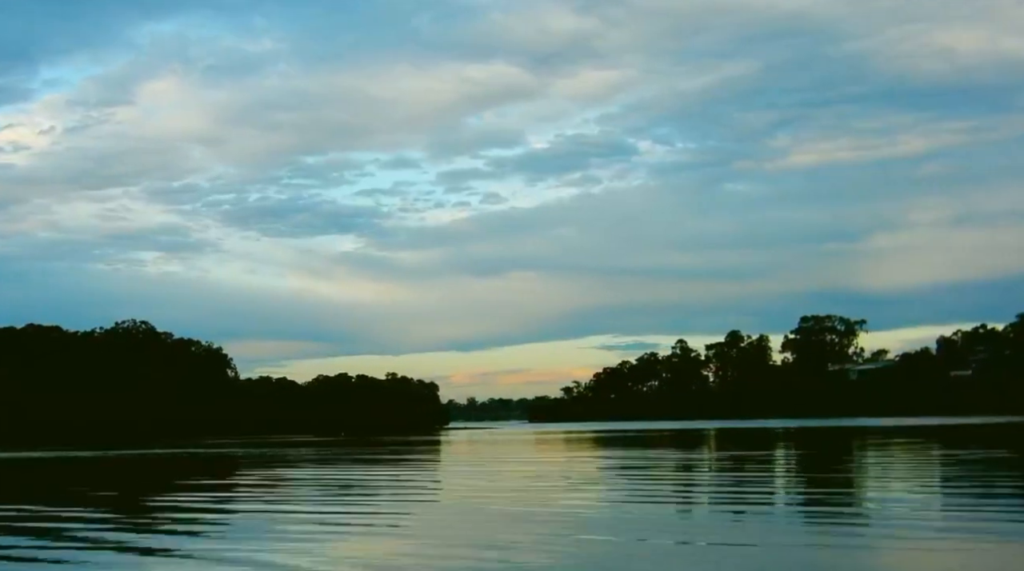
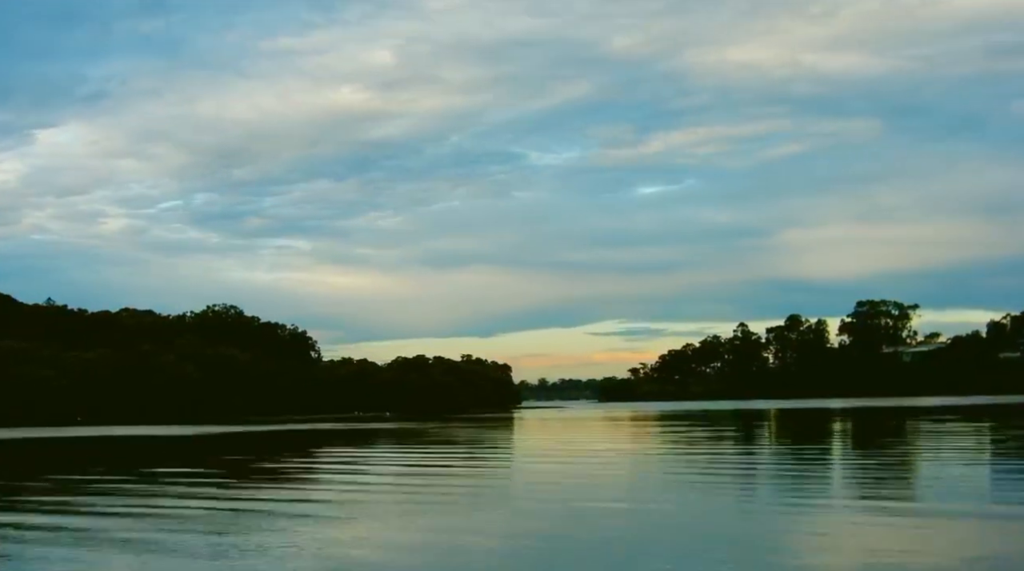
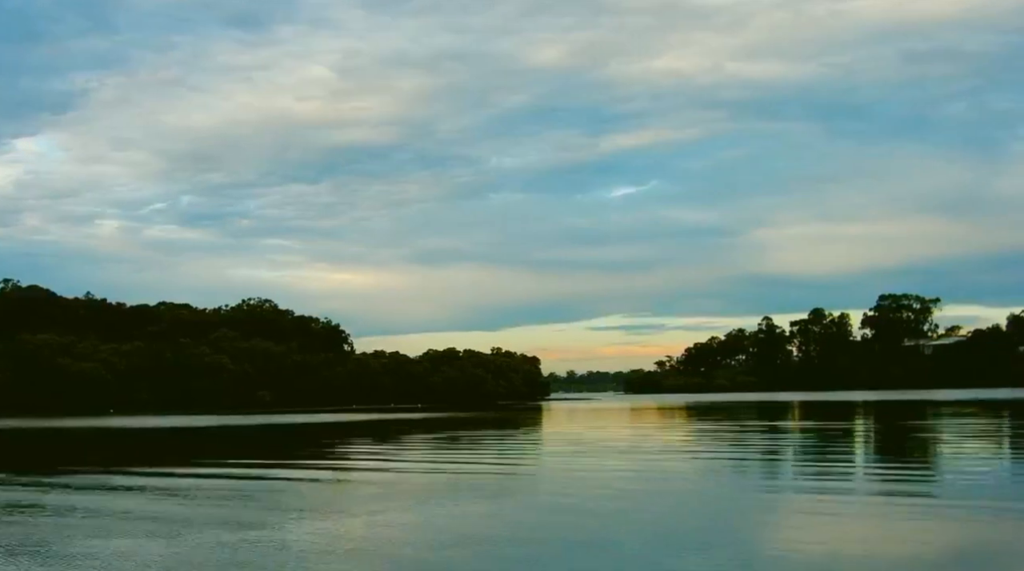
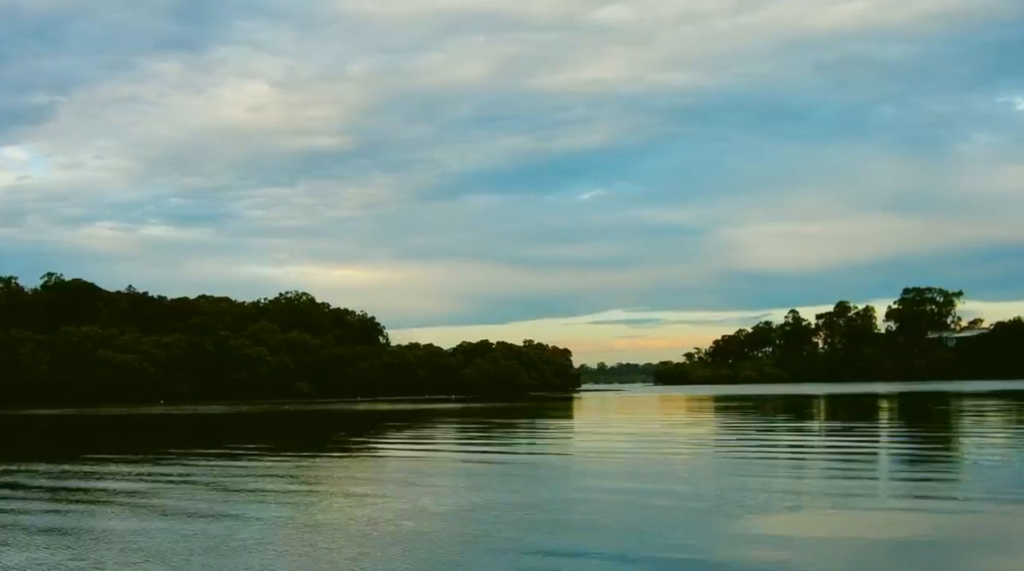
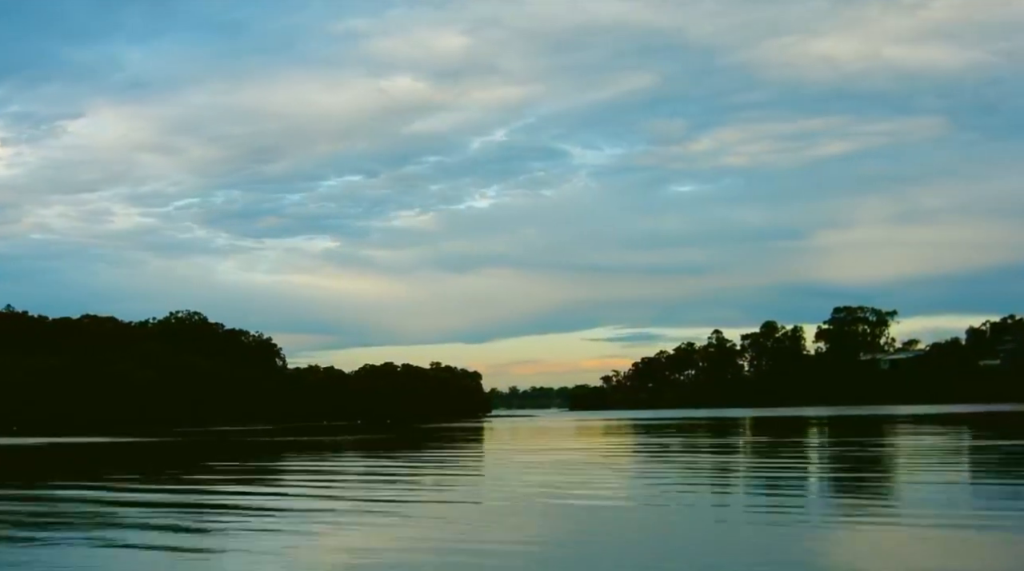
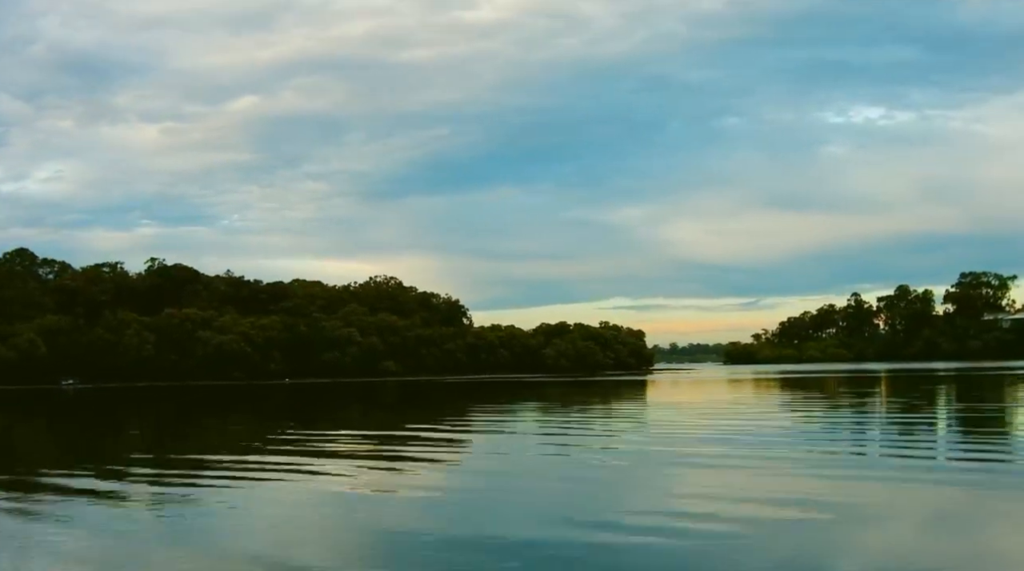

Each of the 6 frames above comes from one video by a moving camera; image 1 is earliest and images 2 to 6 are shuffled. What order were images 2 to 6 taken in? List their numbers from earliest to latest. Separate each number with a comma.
5, 2, 3, 4, 6
